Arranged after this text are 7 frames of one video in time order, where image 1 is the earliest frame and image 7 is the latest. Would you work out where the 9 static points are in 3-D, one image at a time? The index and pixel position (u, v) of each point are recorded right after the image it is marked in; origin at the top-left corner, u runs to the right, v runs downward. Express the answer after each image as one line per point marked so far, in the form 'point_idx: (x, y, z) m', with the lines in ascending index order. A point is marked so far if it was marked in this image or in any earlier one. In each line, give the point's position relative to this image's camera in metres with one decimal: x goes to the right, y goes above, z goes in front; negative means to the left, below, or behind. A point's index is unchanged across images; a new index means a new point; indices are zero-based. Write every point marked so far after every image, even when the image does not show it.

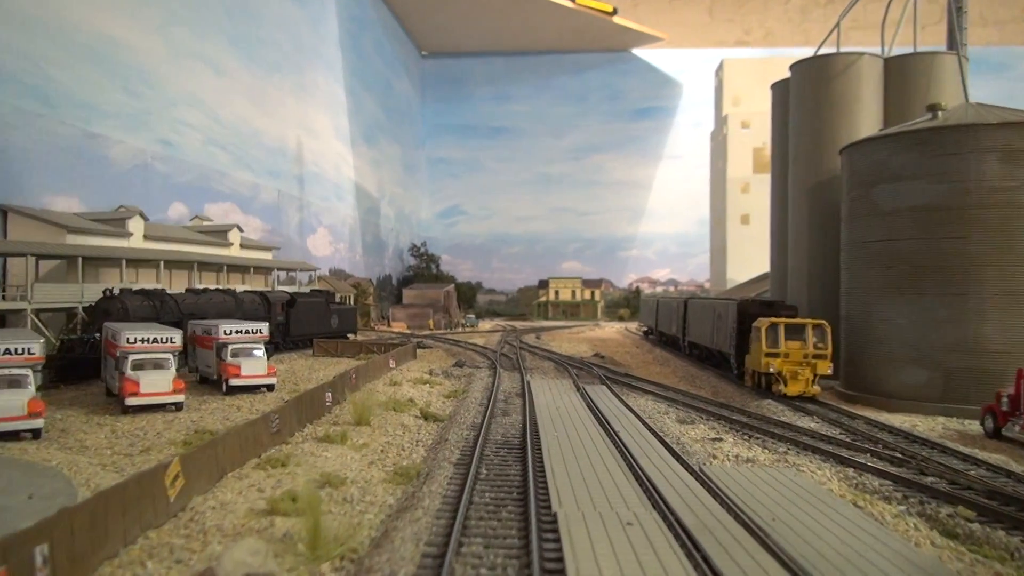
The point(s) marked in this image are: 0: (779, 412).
0: (+4.2, -1.9, +13.0) m
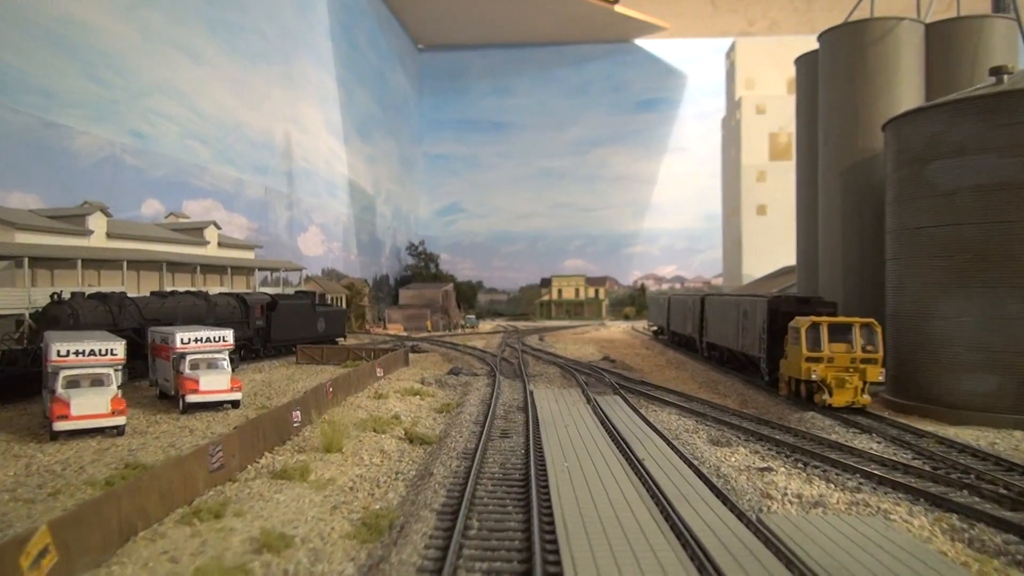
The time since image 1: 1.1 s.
0: (+4.2, -1.8, +11.0) m
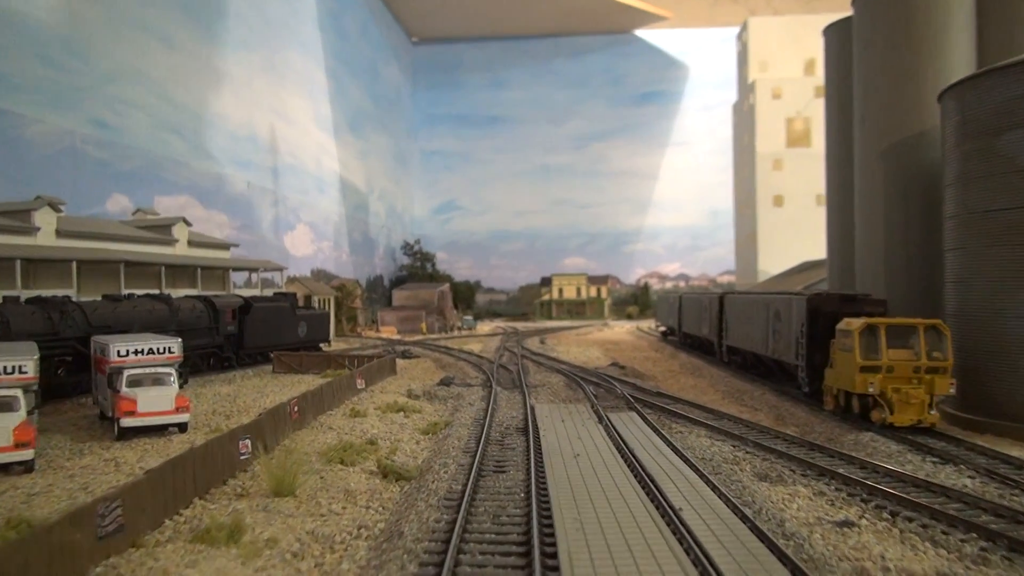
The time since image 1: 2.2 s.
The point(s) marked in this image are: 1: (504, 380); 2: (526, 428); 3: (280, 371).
0: (+4.1, -1.8, +9.0) m
1: (-0.1, -1.8, +16.7) m
2: (+0.2, -1.8, +11.1) m
3: (-5.3, -1.9, +19.2) m
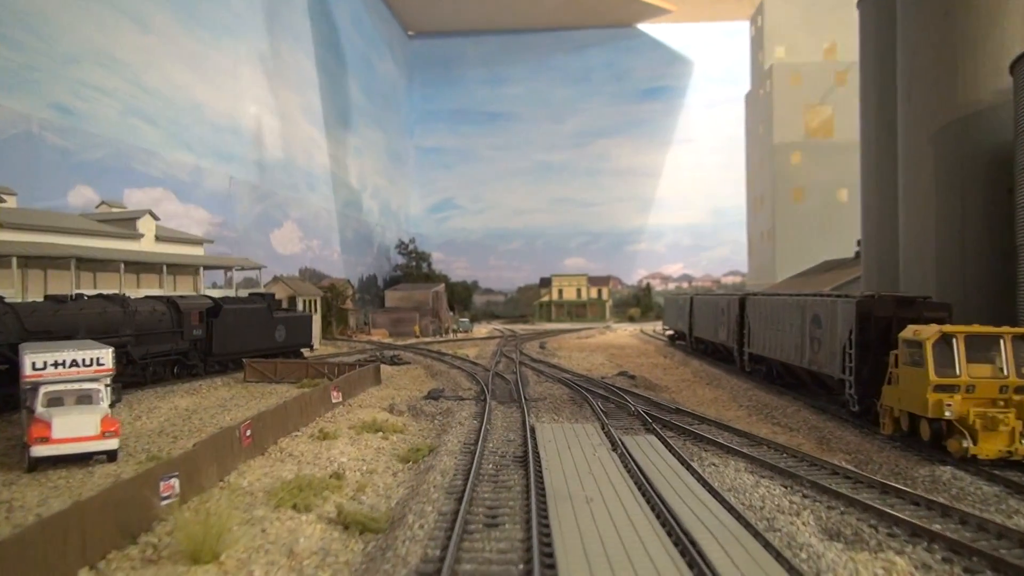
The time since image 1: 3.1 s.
0: (+4.1, -1.8, +7.2) m
1: (-0.2, -1.9, +14.9) m
2: (+0.2, -1.9, +9.2) m
3: (-5.4, -1.9, +17.4) m
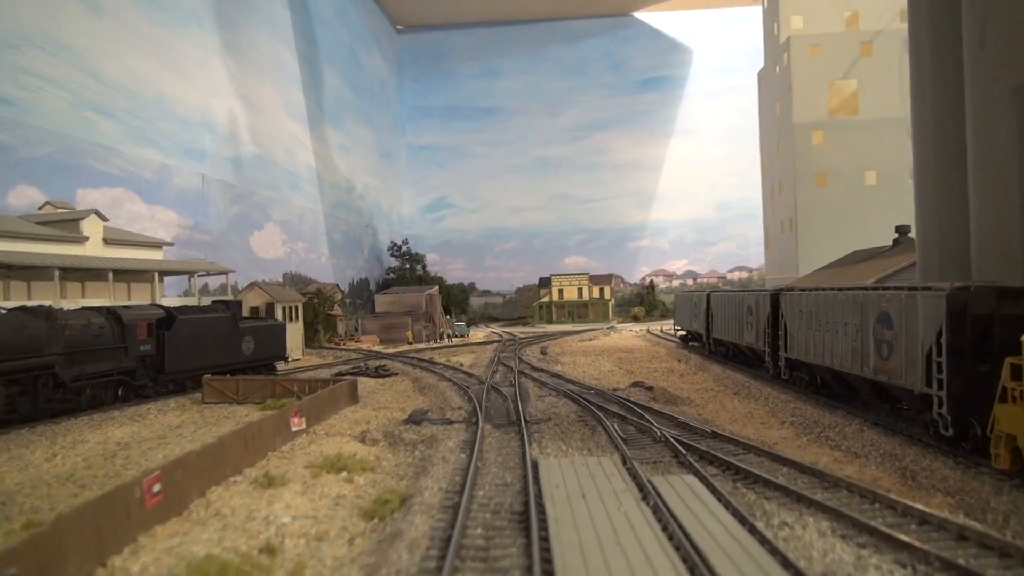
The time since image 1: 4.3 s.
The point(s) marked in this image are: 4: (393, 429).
0: (+4.1, -1.7, +4.9) m
1: (-0.2, -1.9, +12.6) m
2: (+0.1, -1.8, +7.0) m
3: (-5.4, -2.0, +15.1) m
4: (-1.6, -1.9, +11.5) m
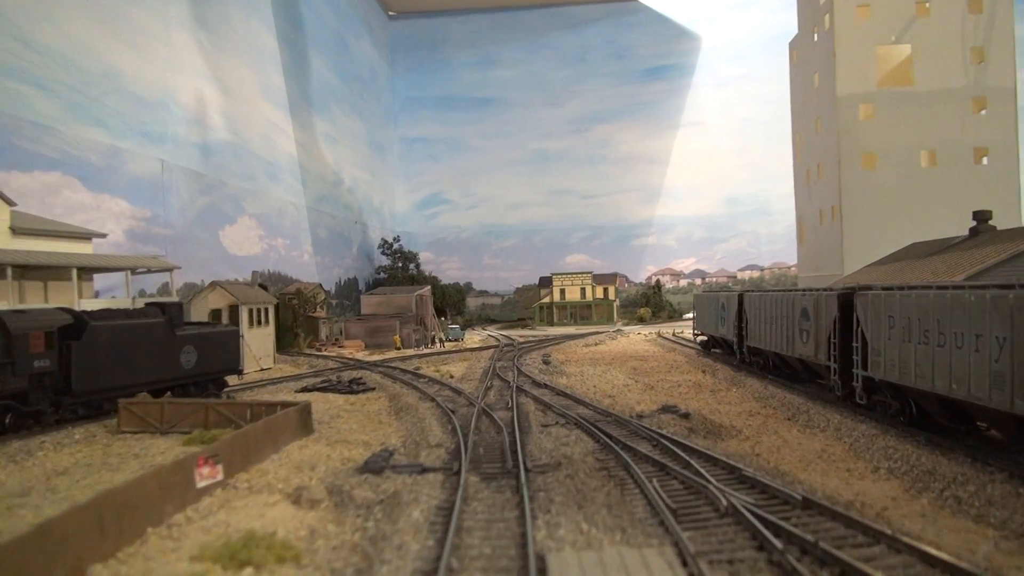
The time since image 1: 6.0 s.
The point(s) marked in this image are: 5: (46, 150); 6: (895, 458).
0: (+4.0, -1.6, +1.8) m
1: (-0.3, -1.8, +9.5) m
2: (+0.1, -1.8, +3.8) m
3: (-5.5, -2.0, +12.0) m
4: (-1.7, -1.9, +8.3) m
5: (-10.5, +3.2, +18.3) m
6: (+4.0, -1.7, +8.7) m
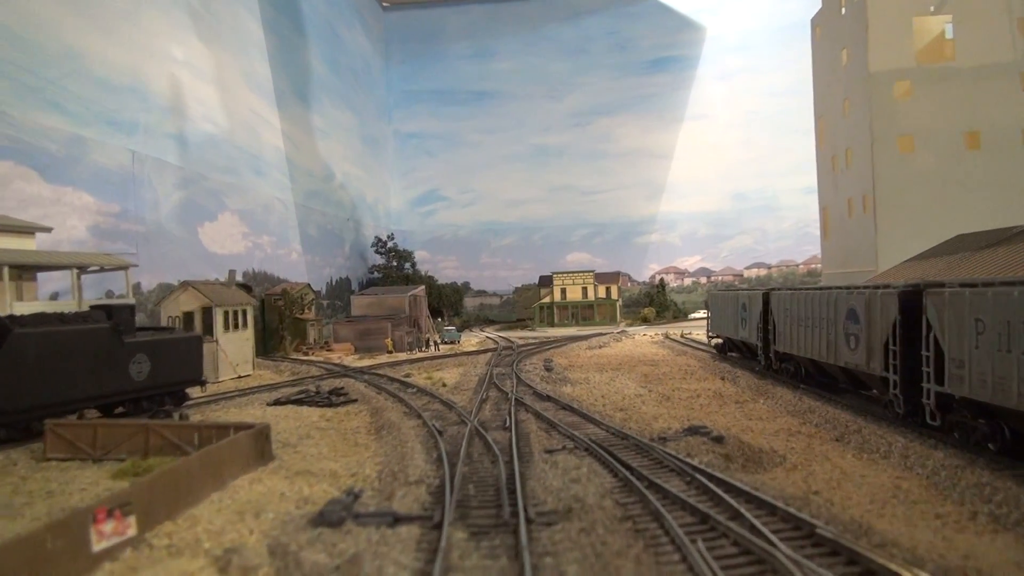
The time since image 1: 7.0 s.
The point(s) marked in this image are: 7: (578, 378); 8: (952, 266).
0: (+4.0, -1.6, 0.0) m
1: (-0.3, -1.8, +7.6) m
2: (+0.1, -1.8, +2.0) m
3: (-5.5, -2.0, +10.1) m
4: (-1.7, -1.9, +6.5) m
5: (-10.5, +3.1, +16.4) m
6: (+4.0, -1.7, +6.8) m
7: (+1.5, -2.0, +18.2) m
8: (+7.3, +0.4, +13.9) m
